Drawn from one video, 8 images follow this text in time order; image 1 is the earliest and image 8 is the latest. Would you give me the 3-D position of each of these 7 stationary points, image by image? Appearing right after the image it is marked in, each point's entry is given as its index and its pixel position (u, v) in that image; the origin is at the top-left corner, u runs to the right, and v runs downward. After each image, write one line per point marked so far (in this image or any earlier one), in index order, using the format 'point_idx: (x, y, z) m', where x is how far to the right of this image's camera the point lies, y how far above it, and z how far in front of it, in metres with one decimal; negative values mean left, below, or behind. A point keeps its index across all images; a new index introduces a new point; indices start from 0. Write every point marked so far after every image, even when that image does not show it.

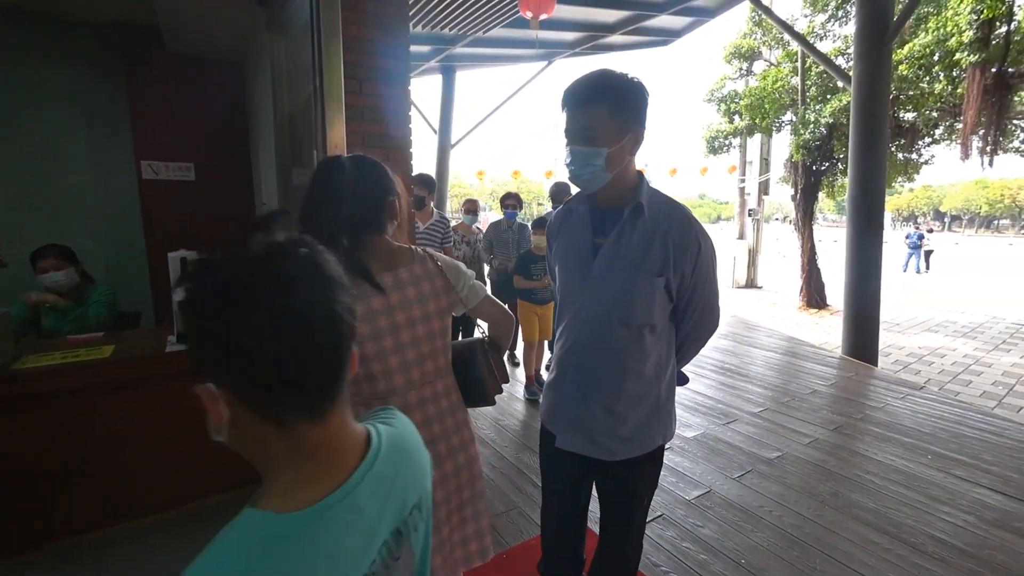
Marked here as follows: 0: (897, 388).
0: (+3.5, -0.9, +4.1) m
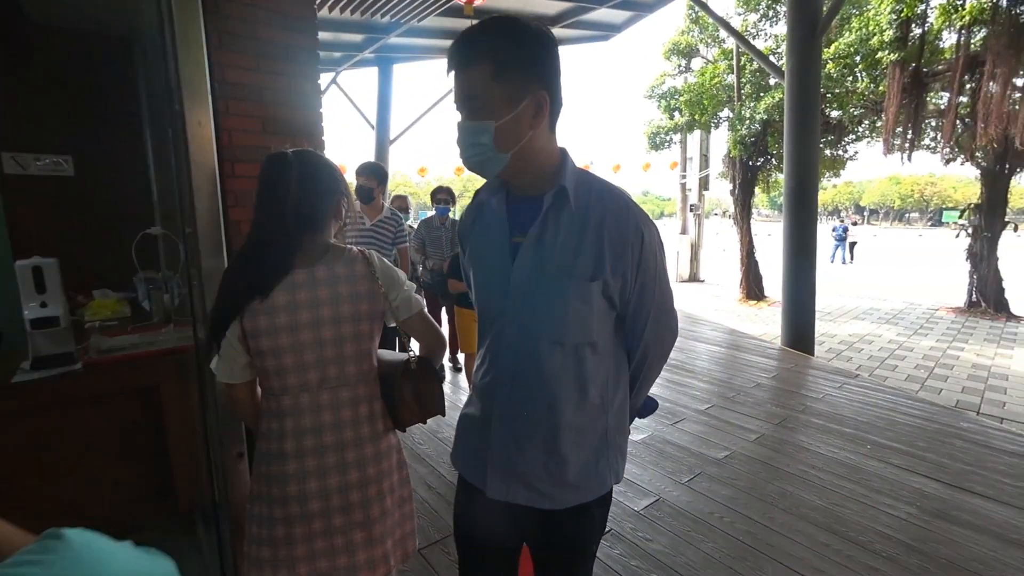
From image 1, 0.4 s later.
0: (+3.0, -0.8, +4.2) m
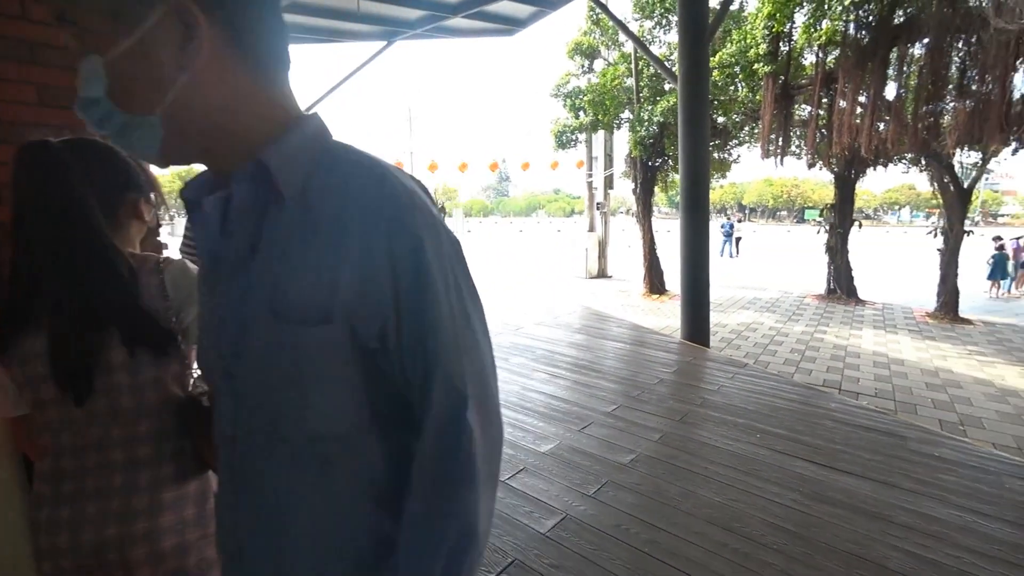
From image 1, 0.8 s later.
0: (+2.1, -0.8, +4.5) m
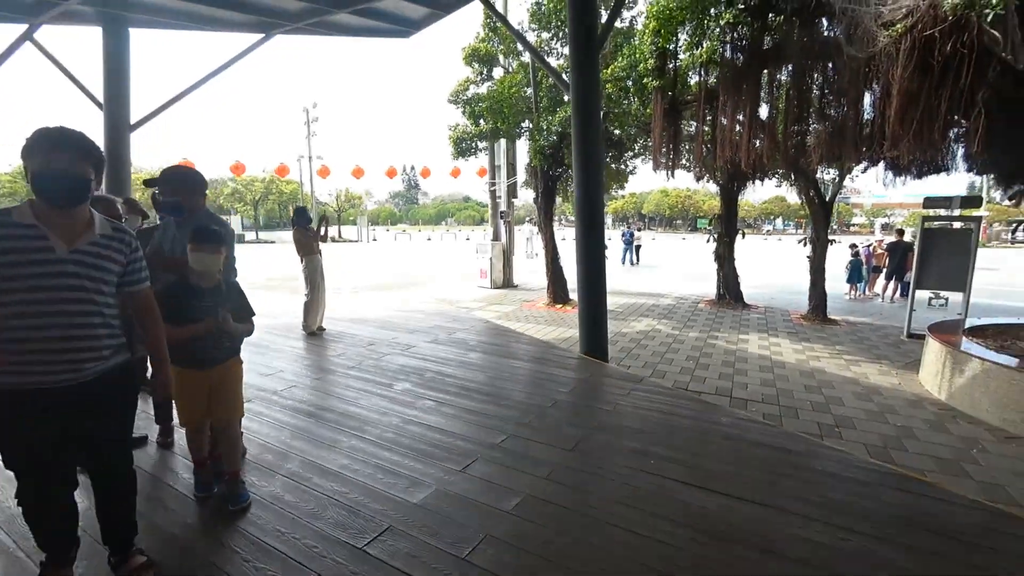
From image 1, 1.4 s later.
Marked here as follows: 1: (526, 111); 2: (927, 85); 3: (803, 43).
0: (+1.1, -0.9, +4.4) m
1: (+0.3, +3.5, +9.2) m
2: (+3.7, +1.8, +4.0) m
3: (+3.5, +3.0, +5.6) m
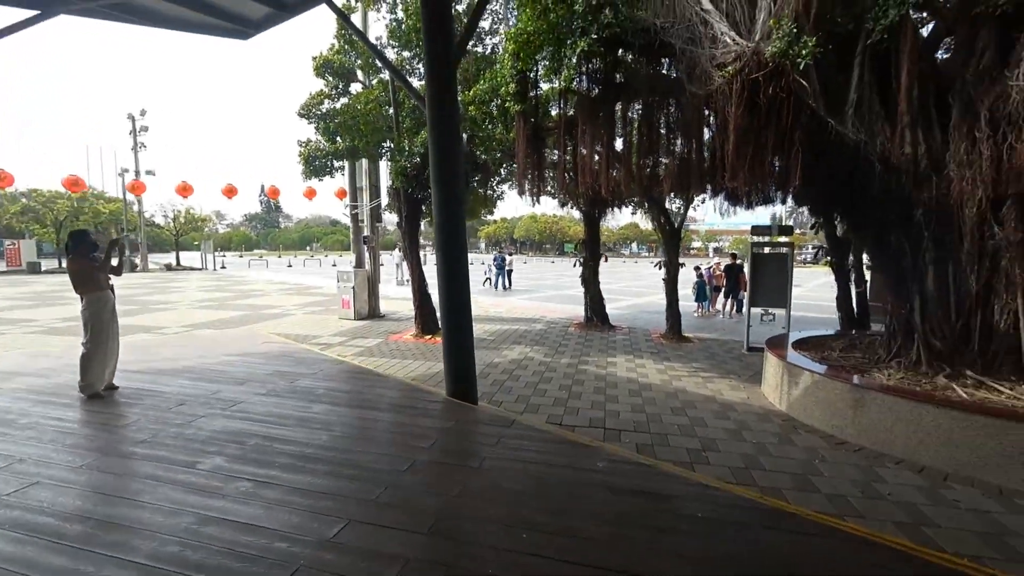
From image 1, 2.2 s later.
0: (-0.2, -1.2, +3.9) m
1: (-2.3, +3.0, +8.6) m
2: (+2.3, +1.6, +4.3) m
3: (+1.8, +2.7, +5.9) m
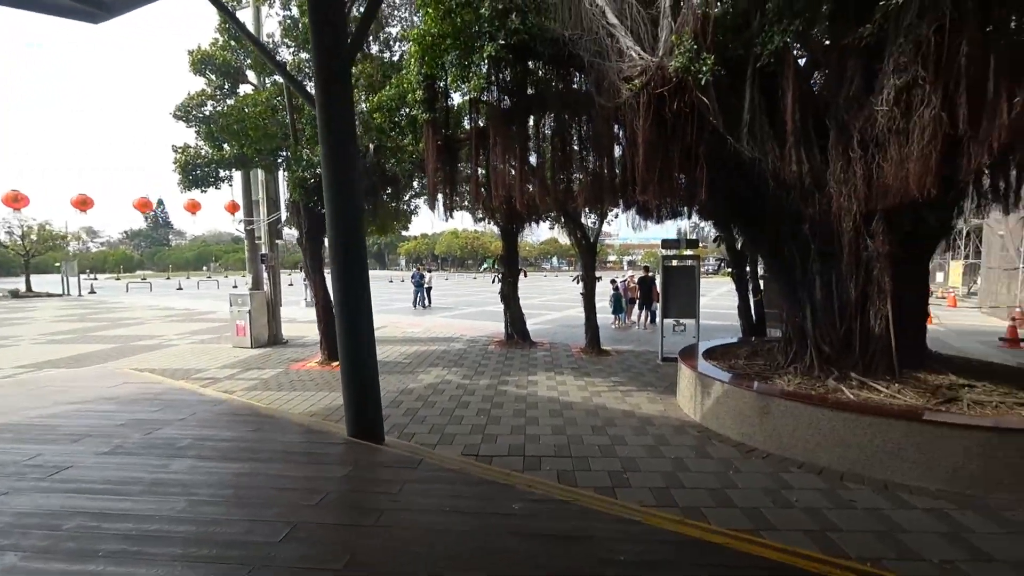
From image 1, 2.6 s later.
0: (-0.8, -1.4, +3.4) m
1: (-3.9, +2.6, +7.8) m
2: (+1.4, +1.5, +4.4) m
3: (+0.6, +2.5, +5.8) m
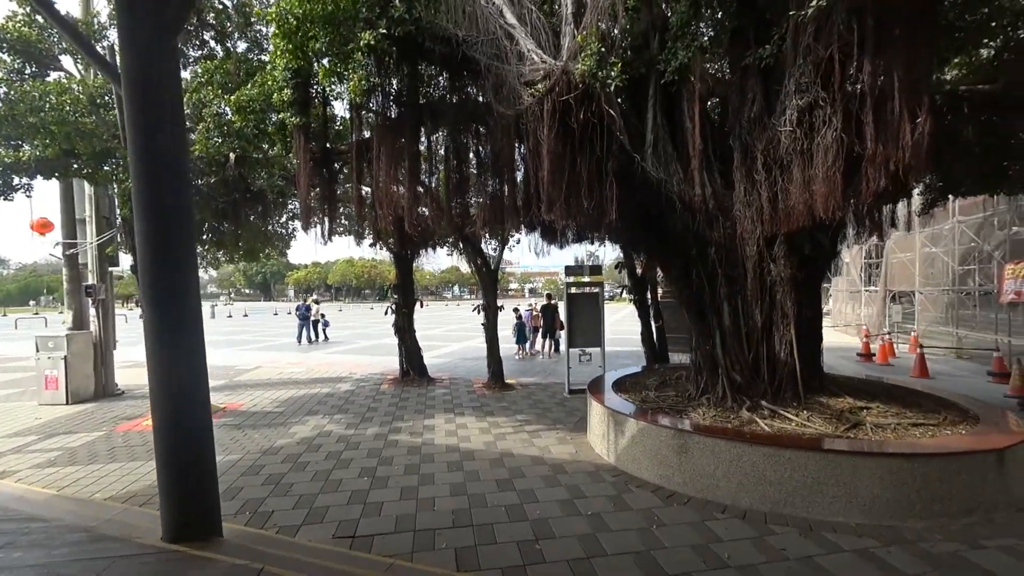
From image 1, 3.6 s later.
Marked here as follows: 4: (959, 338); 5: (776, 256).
0: (-1.5, -1.6, +2.4) m
1: (-5.5, +2.0, +6.2) m
2: (+0.5, +1.2, +3.9) m
3: (-0.7, +2.1, +5.2) m
4: (+11.0, -1.2, +11.2) m
5: (+2.5, +0.3, +4.3) m
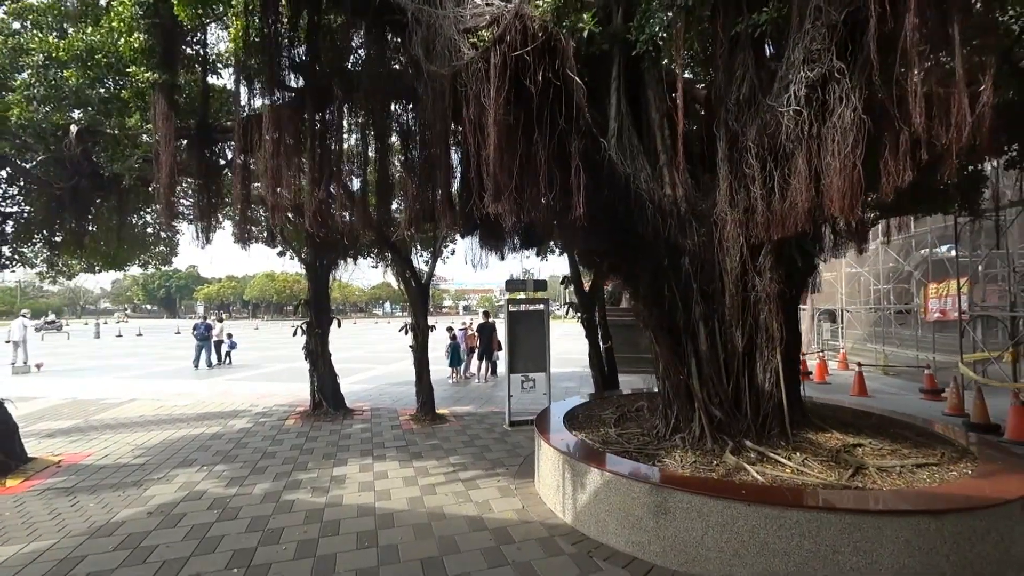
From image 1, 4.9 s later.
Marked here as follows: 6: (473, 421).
0: (-1.7, -1.6, +1.1) m
1: (-6.2, +1.9, +4.5) m
2: (+0.1, +1.1, +3.0) m
3: (-1.3, +2.0, +4.2) m
4: (+9.4, -1.7, +11.6) m
5: (+2.0, +0.2, +3.6) m
6: (-0.6, -2.2, +7.5) m
